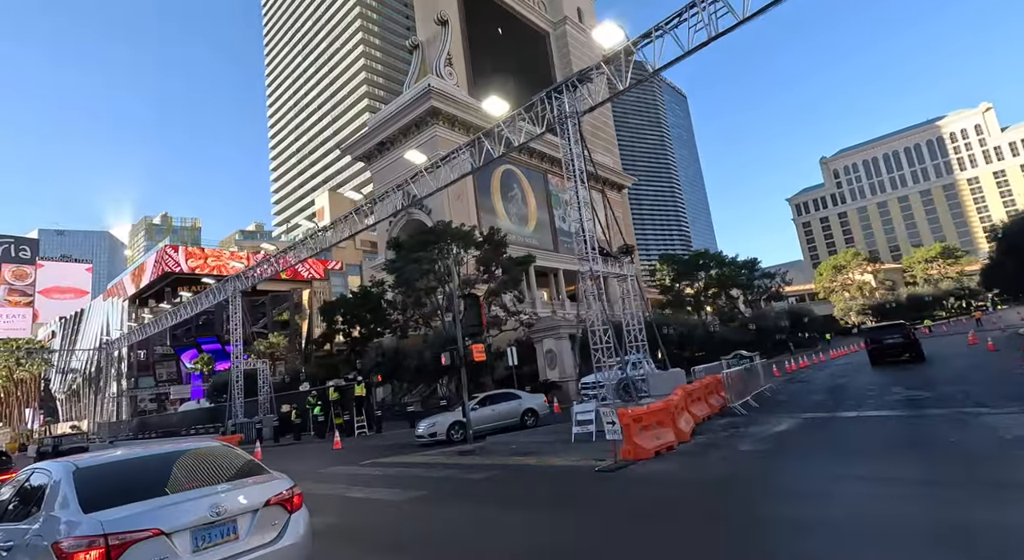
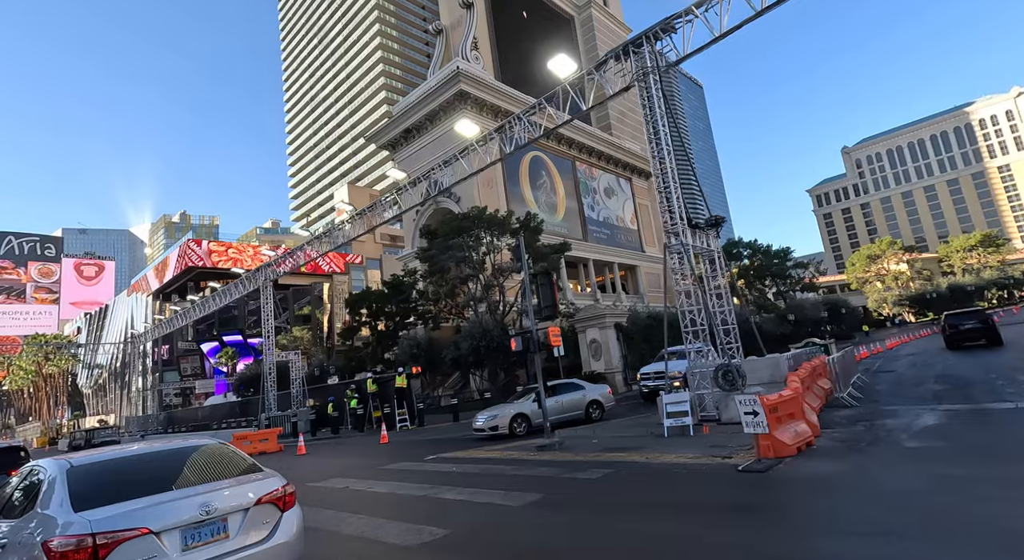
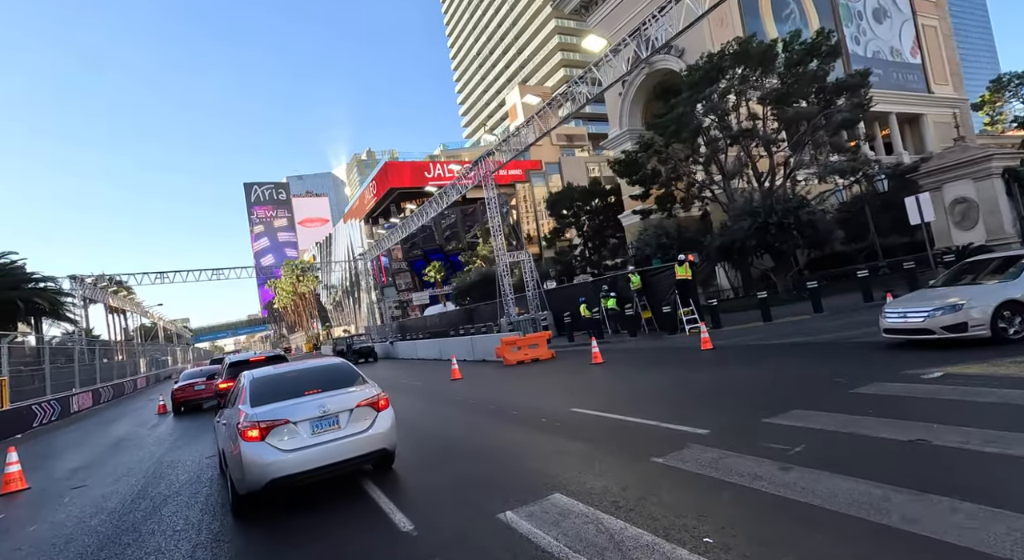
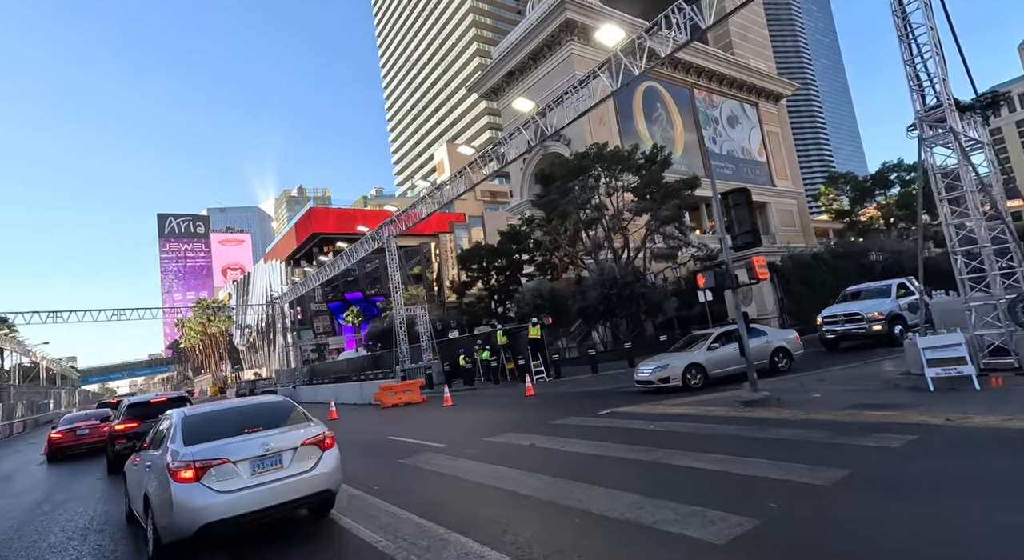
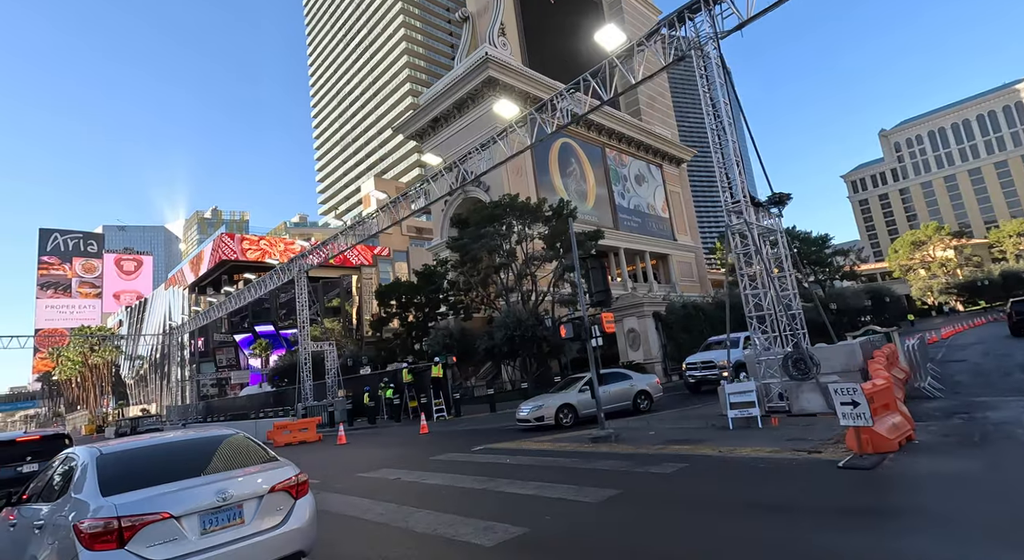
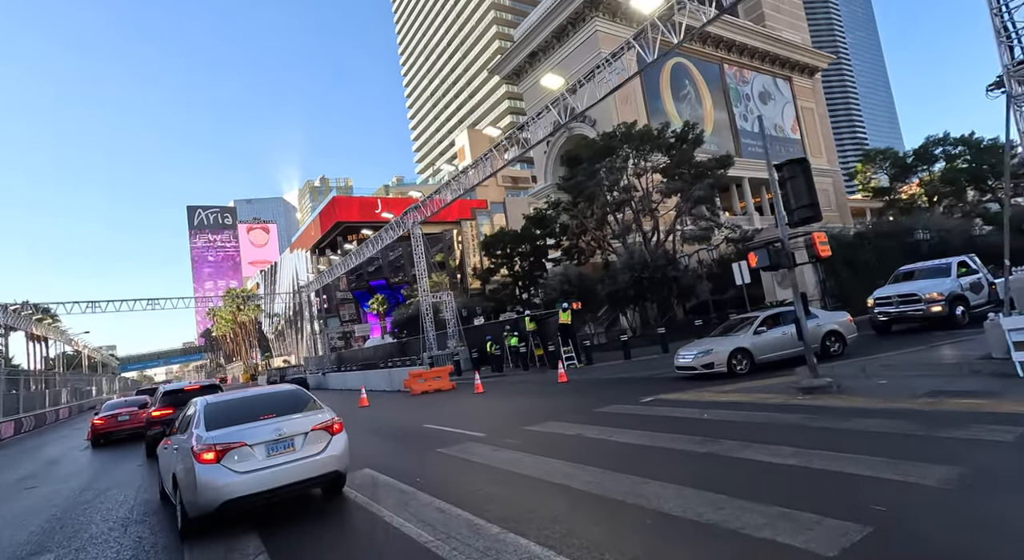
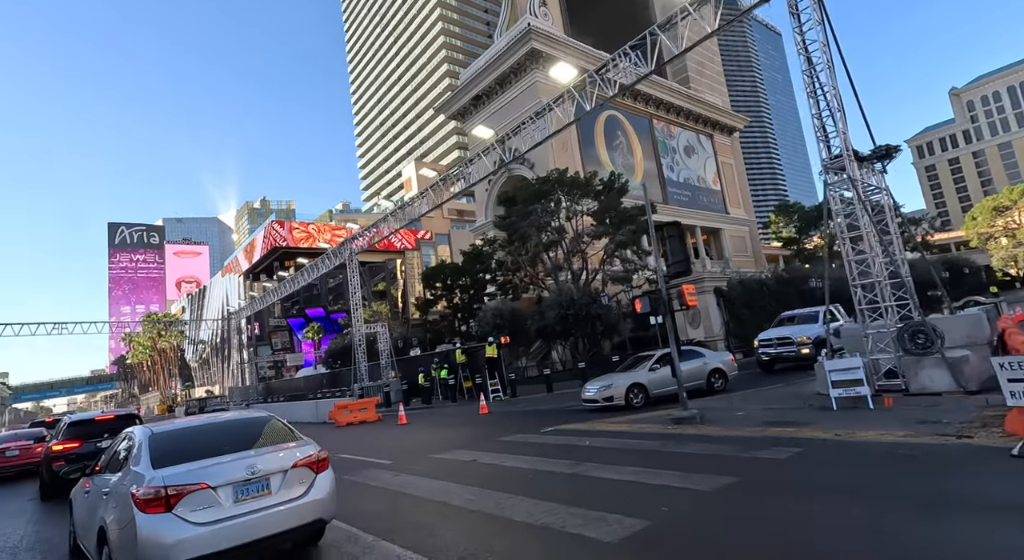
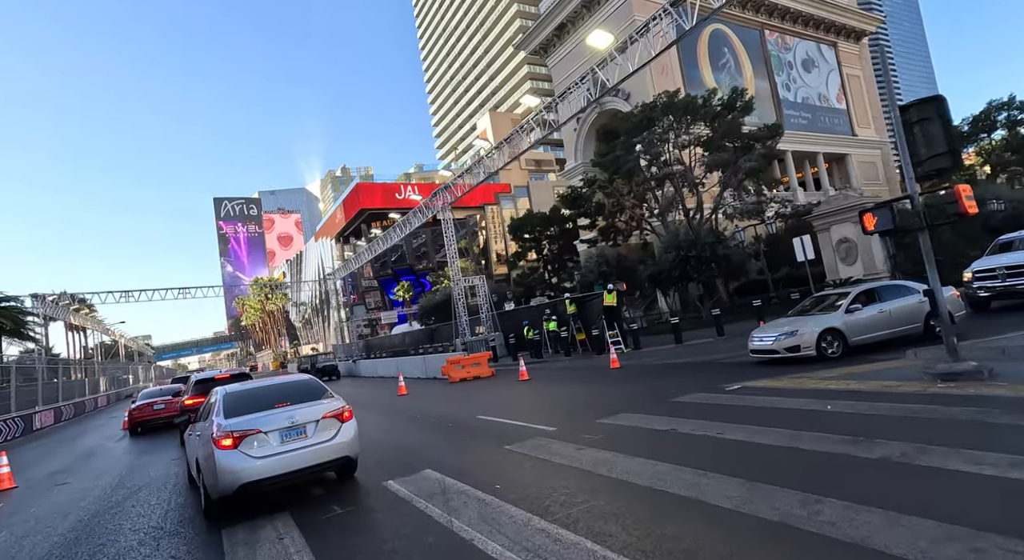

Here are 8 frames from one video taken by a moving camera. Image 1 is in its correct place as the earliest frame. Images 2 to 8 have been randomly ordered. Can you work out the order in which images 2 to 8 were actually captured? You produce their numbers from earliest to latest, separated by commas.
2, 5, 7, 4, 6, 8, 3
